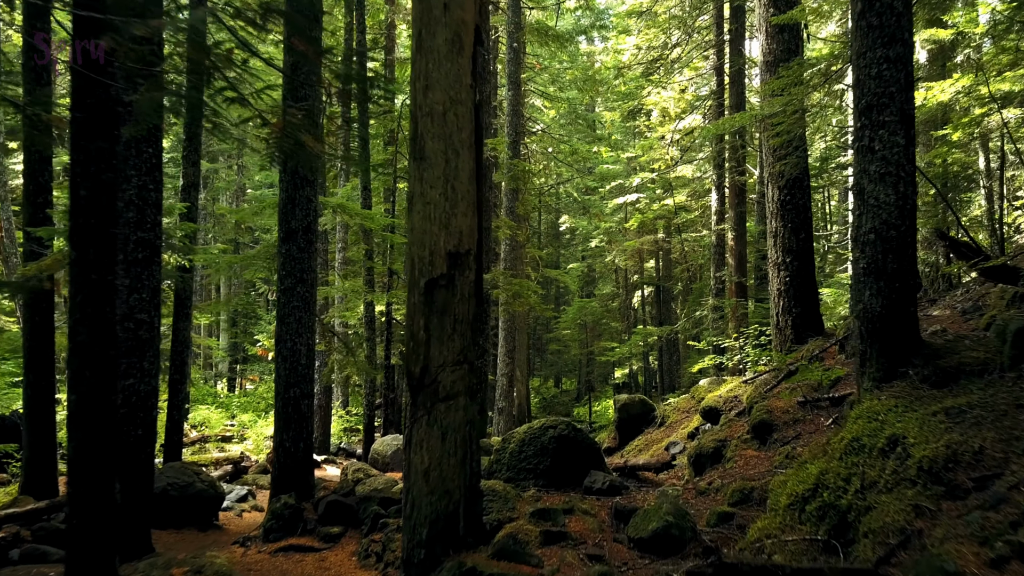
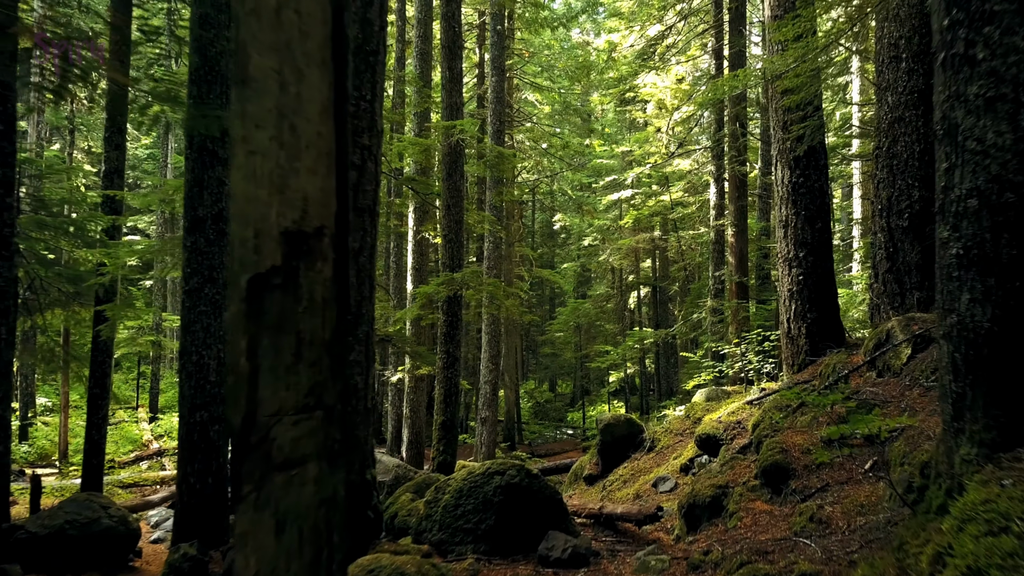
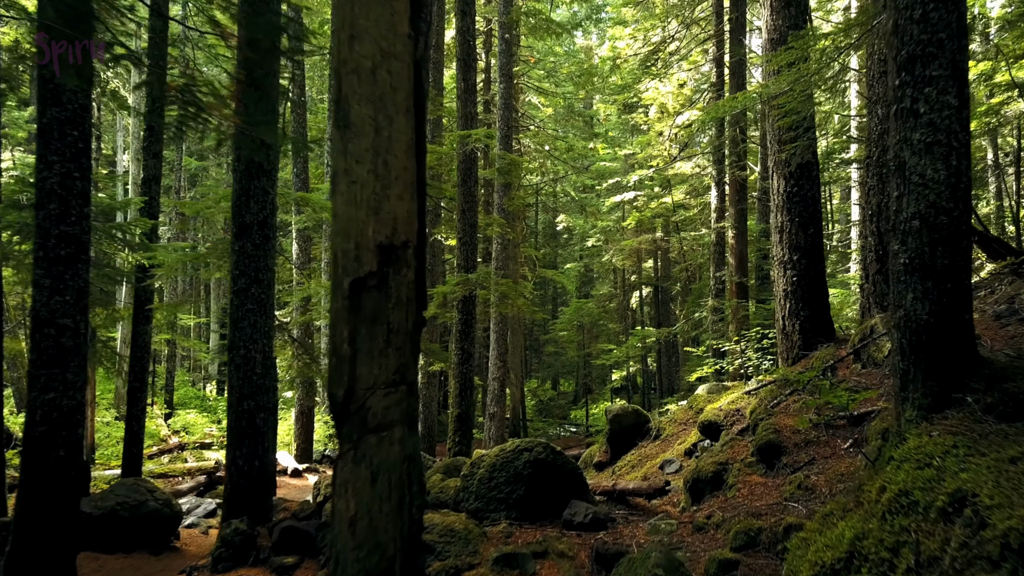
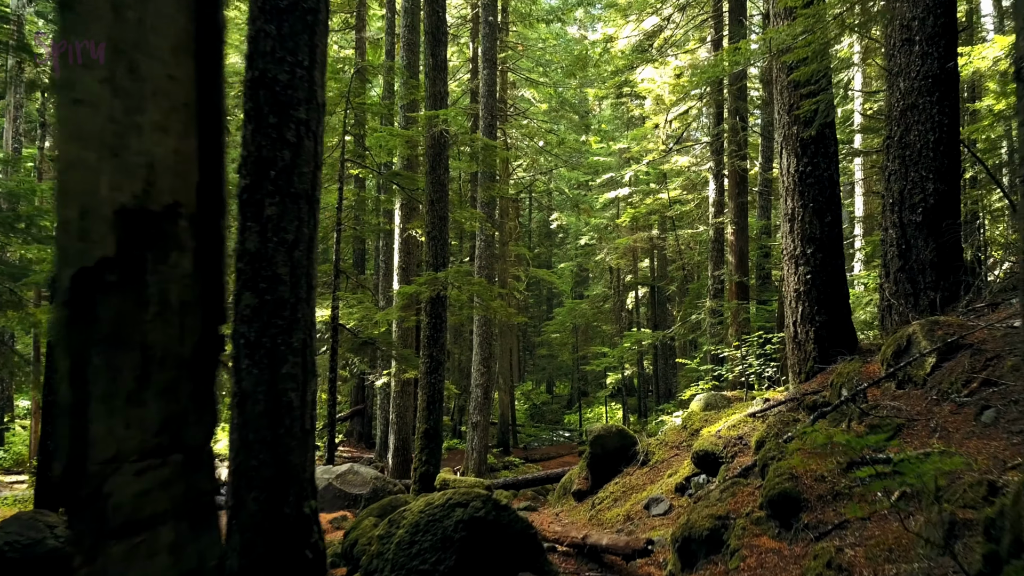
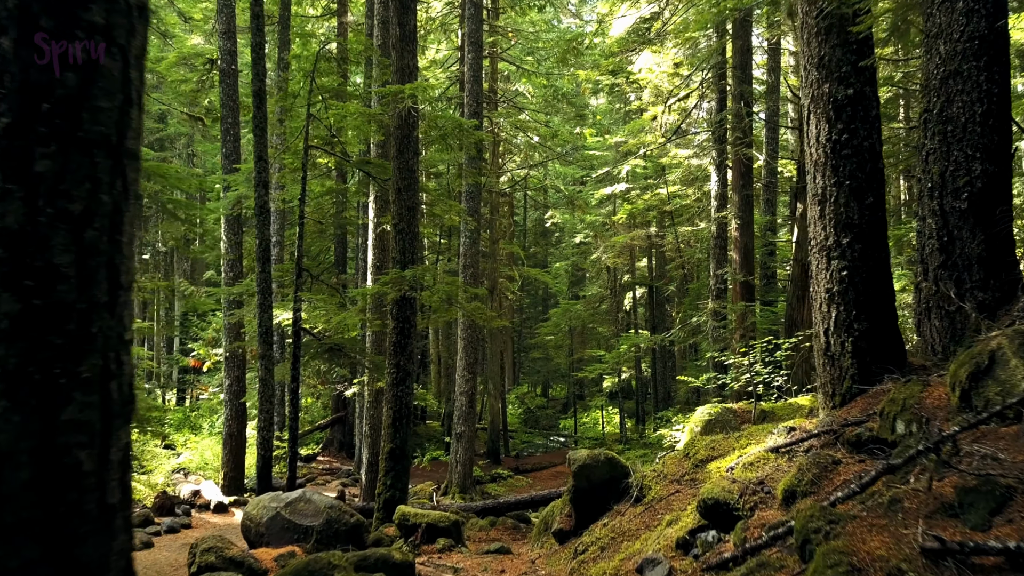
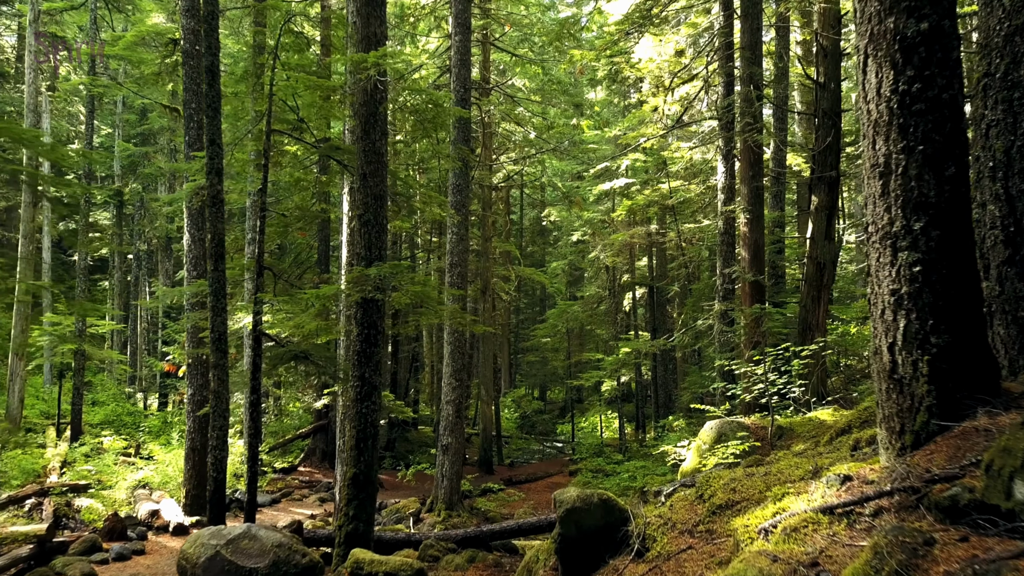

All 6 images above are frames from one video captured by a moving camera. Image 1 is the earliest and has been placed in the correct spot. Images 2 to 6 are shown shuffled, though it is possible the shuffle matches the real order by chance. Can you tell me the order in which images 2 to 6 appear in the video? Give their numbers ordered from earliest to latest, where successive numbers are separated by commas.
3, 2, 4, 5, 6
